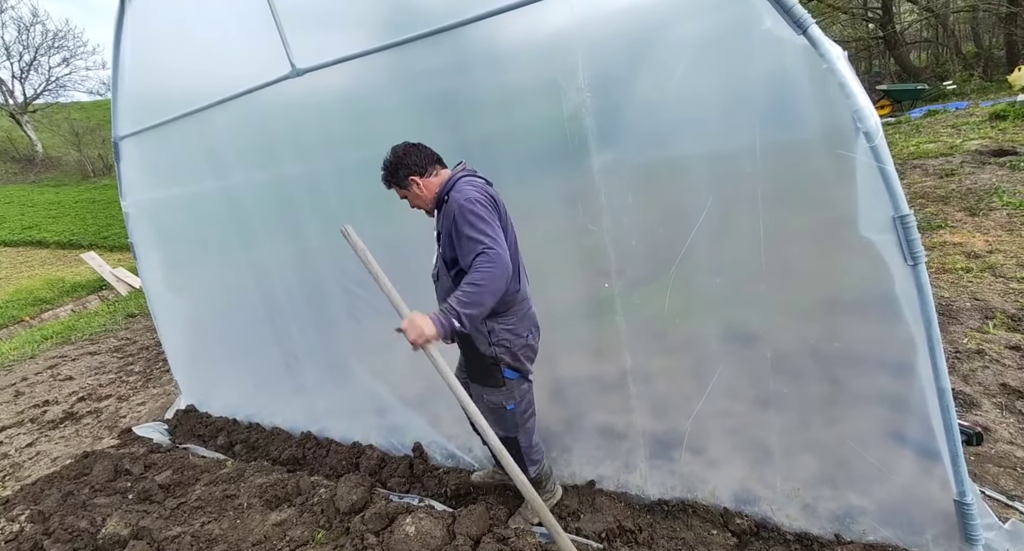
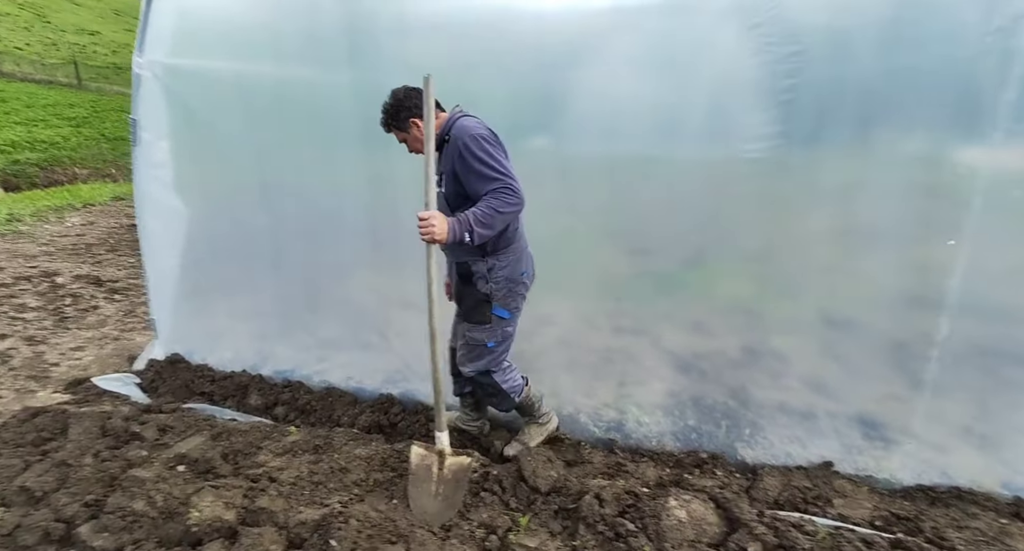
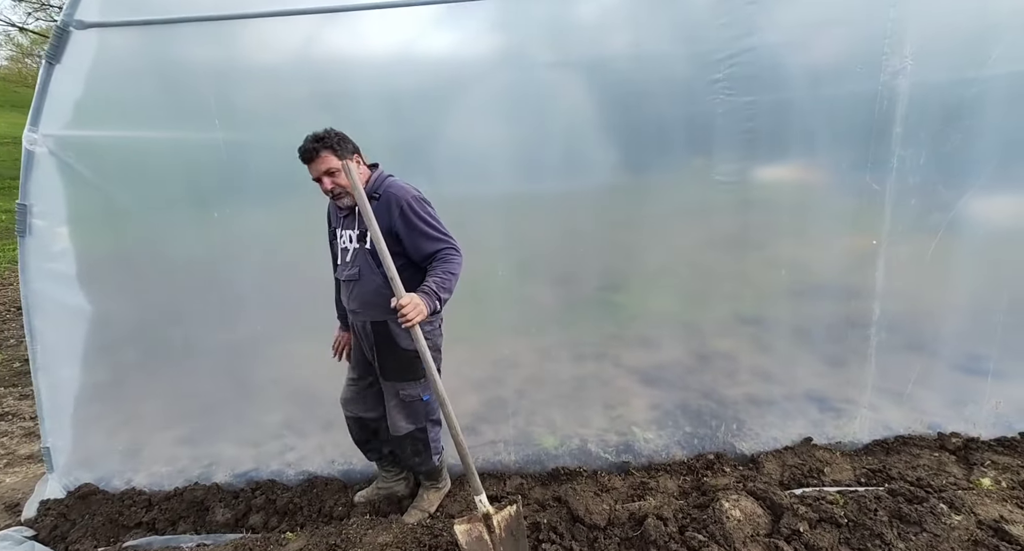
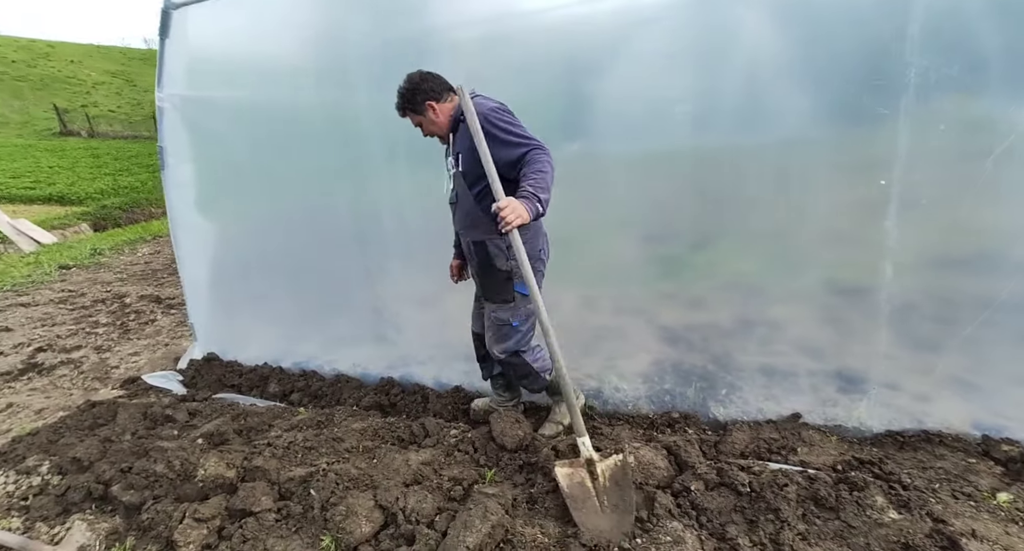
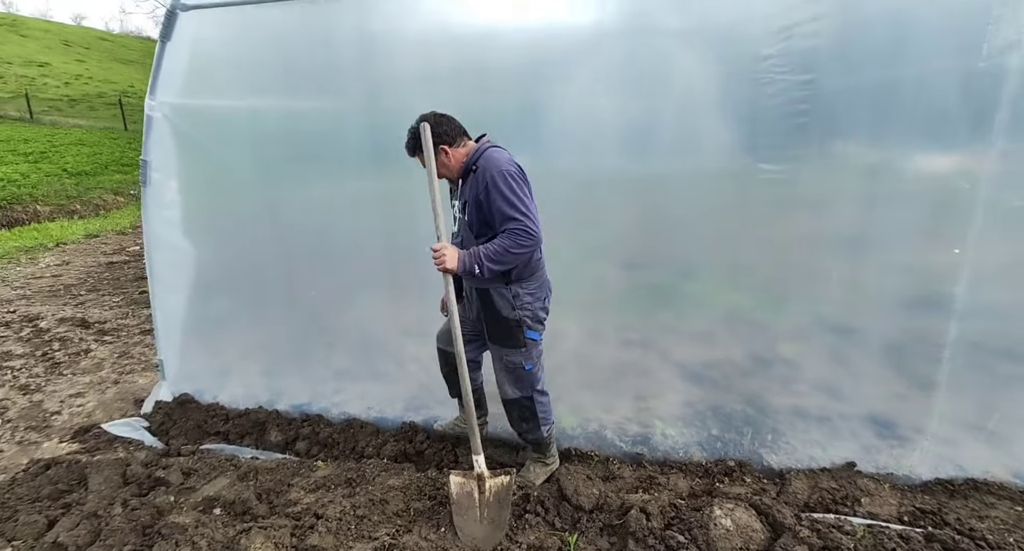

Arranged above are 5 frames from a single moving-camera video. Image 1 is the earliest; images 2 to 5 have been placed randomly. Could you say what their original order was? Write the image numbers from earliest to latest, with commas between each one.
4, 2, 5, 3
